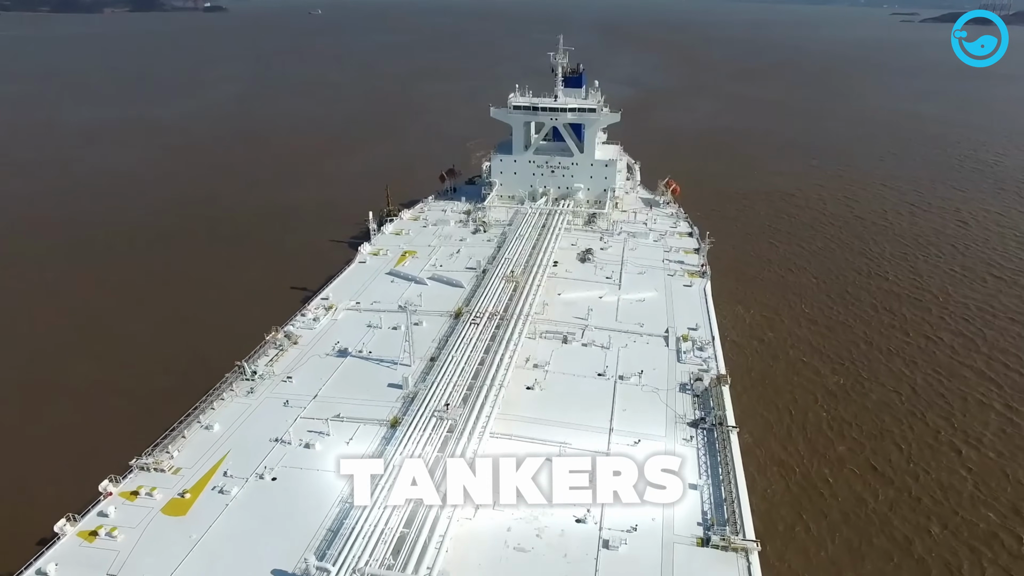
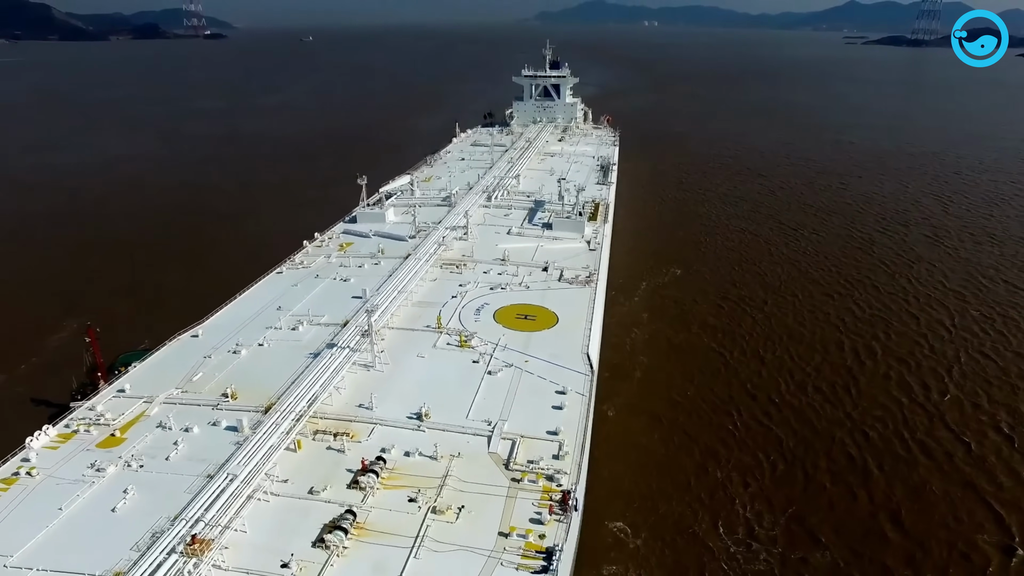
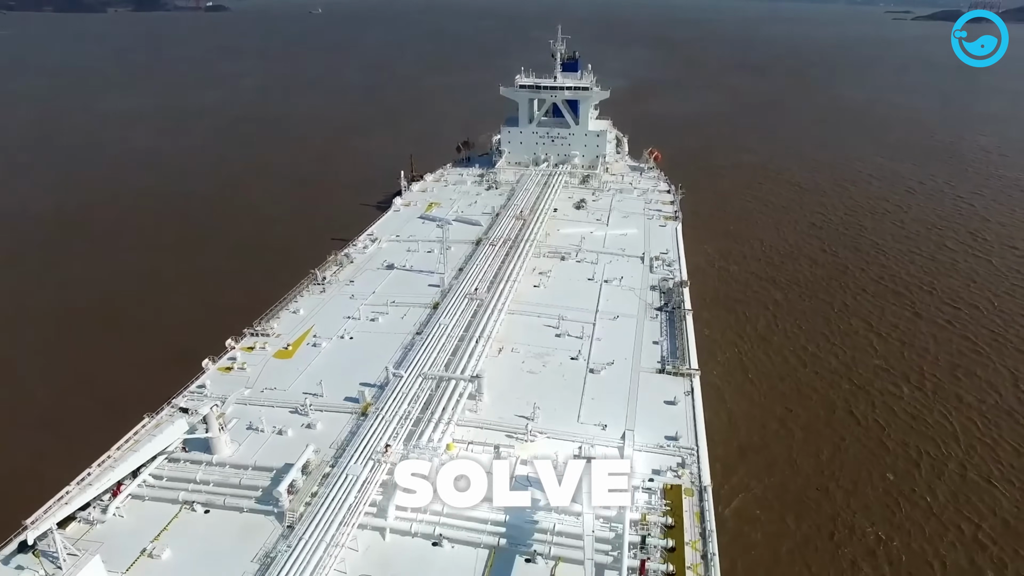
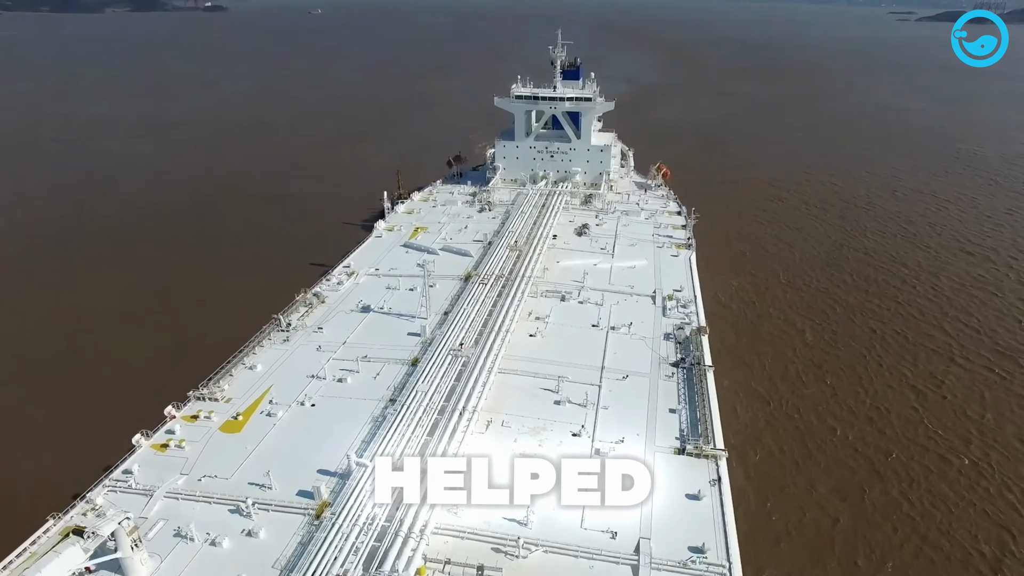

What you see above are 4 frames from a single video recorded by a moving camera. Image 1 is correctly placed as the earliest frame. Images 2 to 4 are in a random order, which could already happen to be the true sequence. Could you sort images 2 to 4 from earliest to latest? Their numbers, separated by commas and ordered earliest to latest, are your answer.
4, 3, 2
